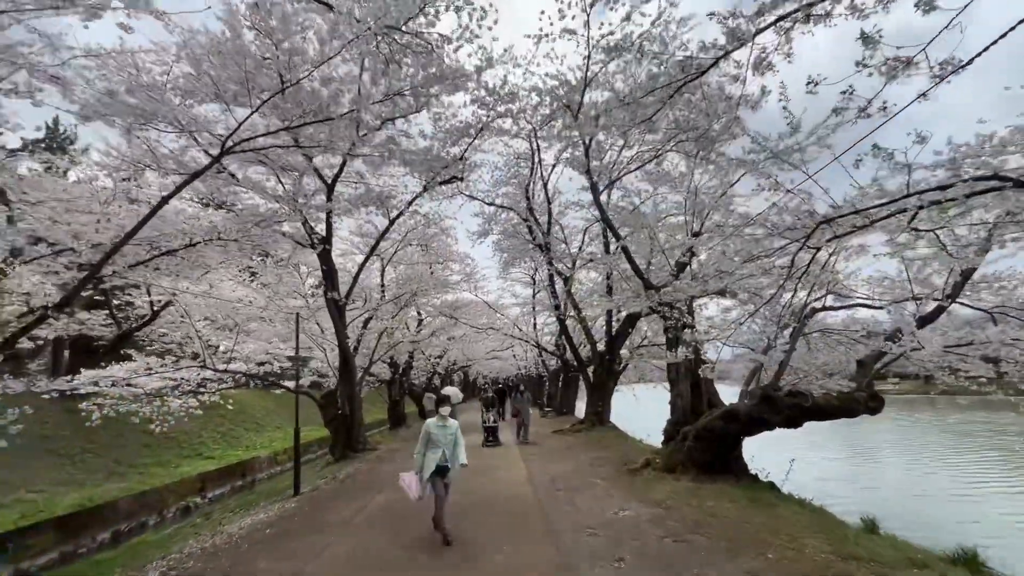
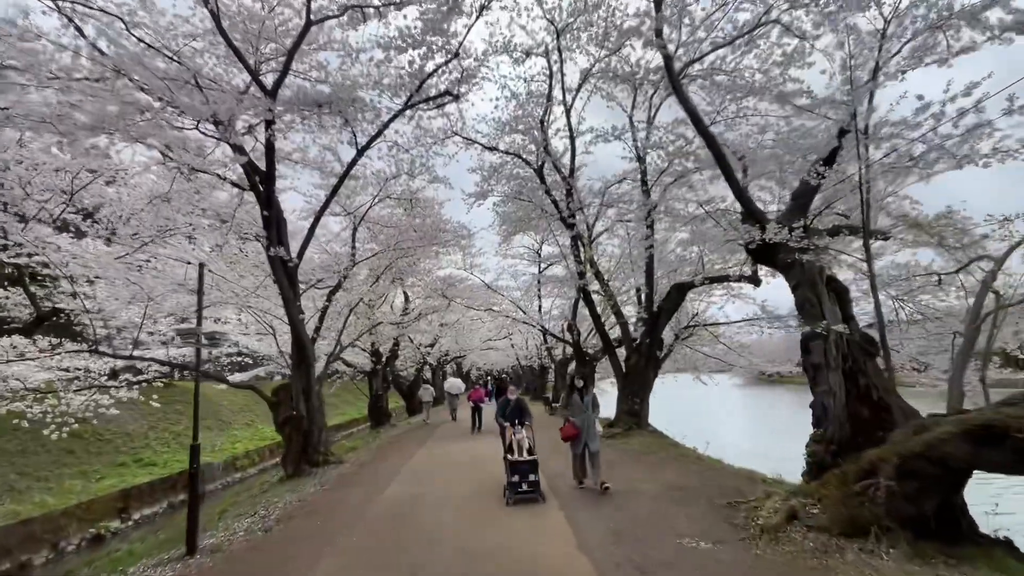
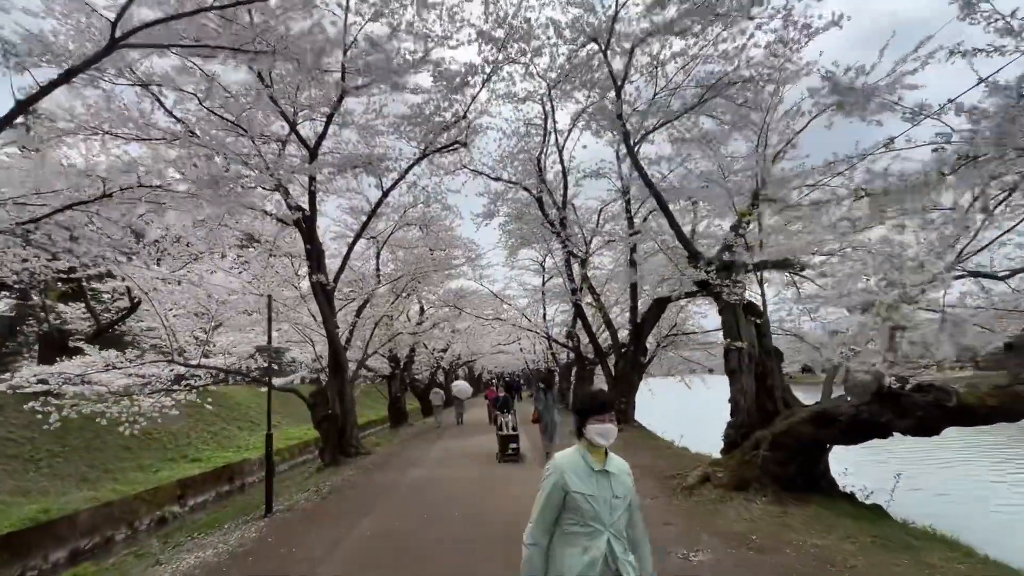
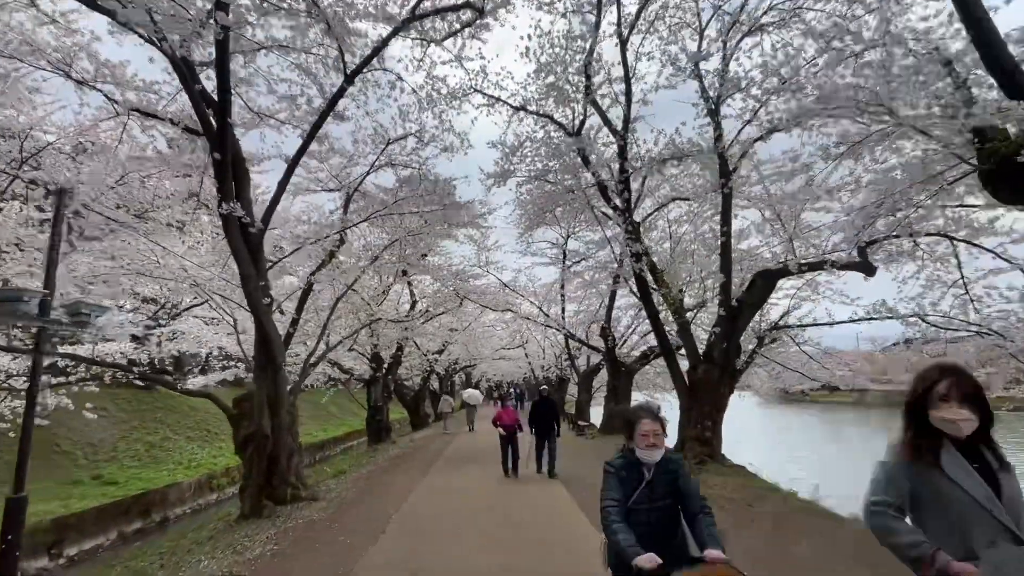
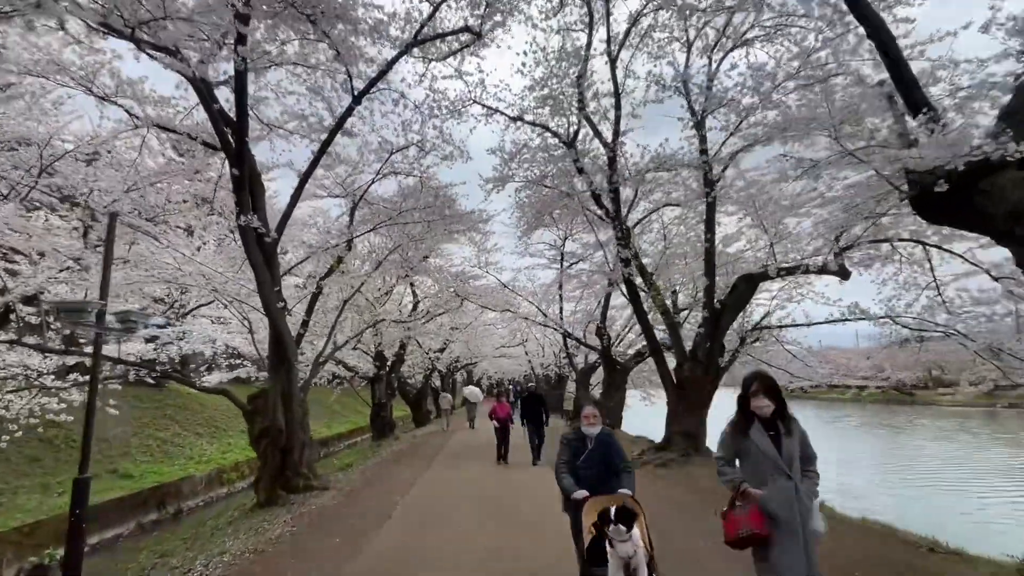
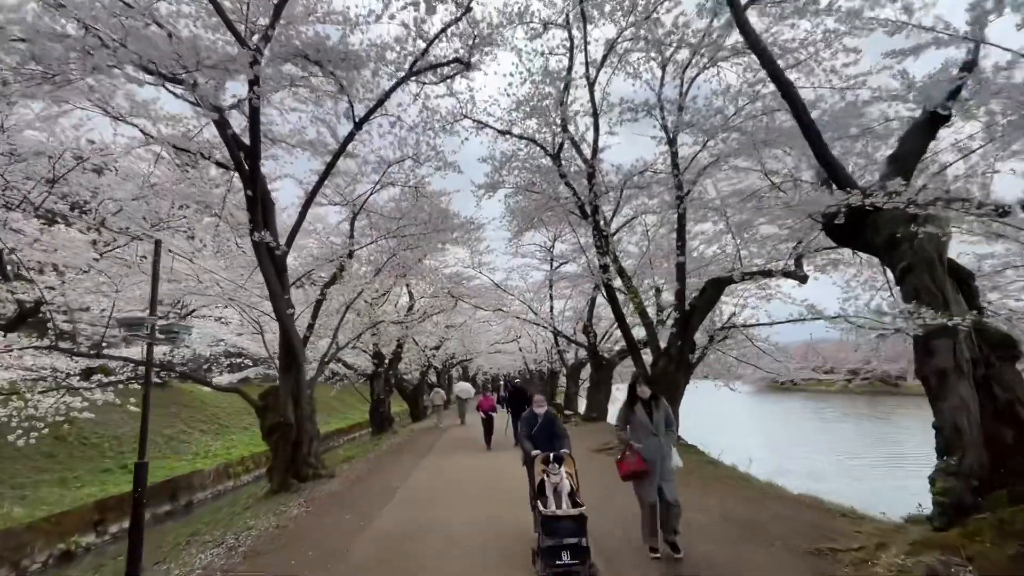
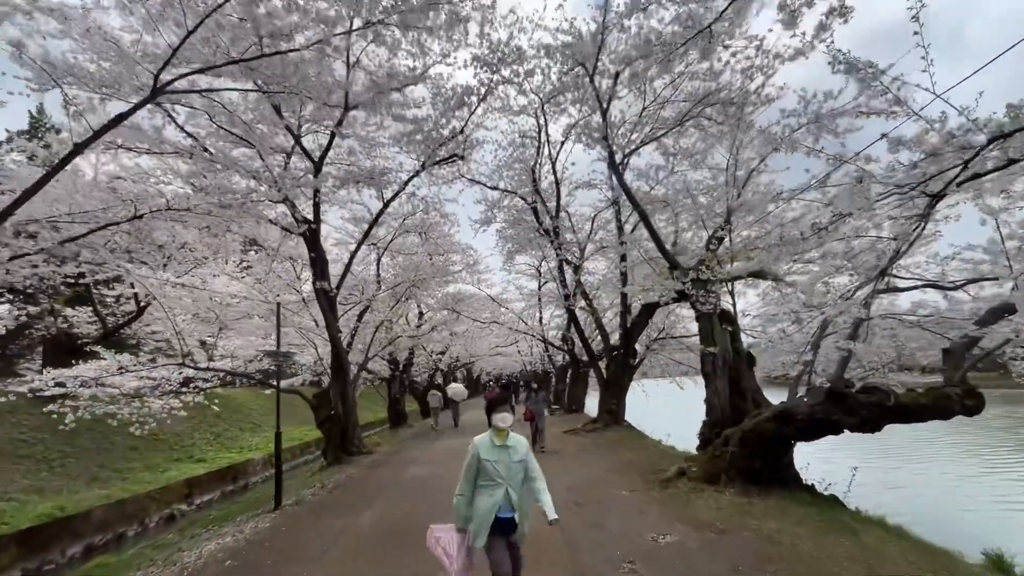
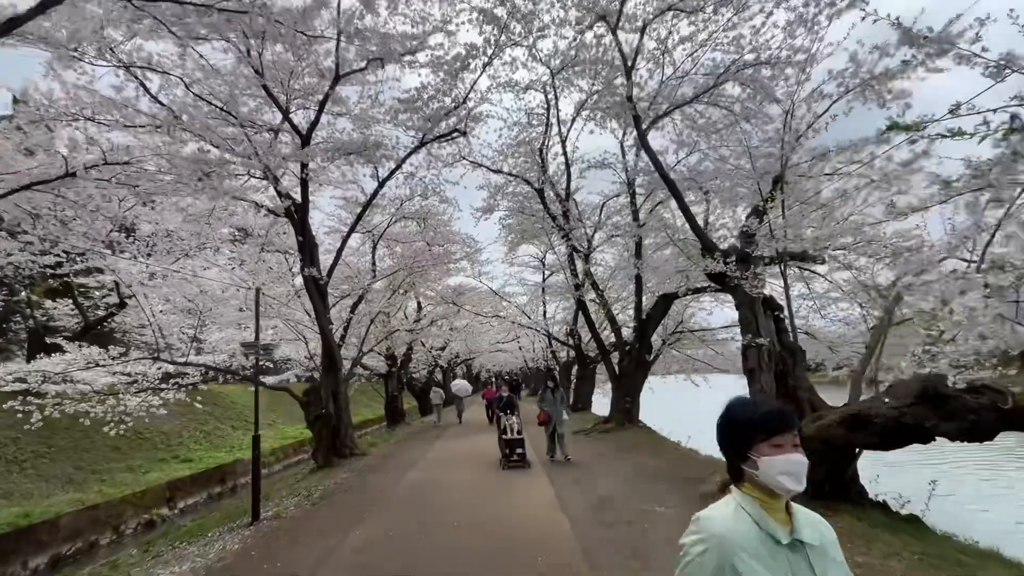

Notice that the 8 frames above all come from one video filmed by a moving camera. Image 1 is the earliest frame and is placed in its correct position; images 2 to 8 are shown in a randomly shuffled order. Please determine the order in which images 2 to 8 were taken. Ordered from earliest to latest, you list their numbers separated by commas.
7, 3, 8, 2, 6, 5, 4
